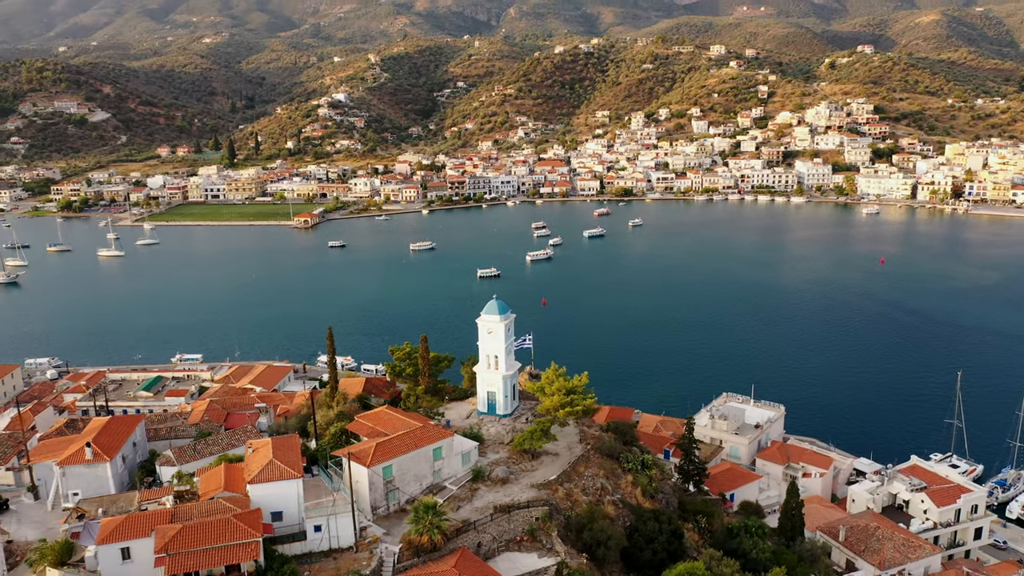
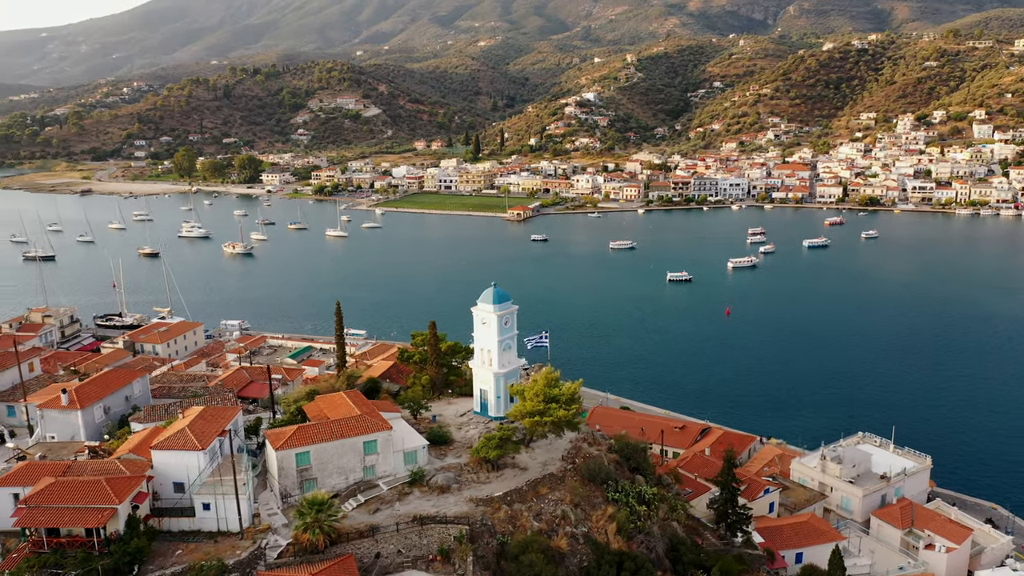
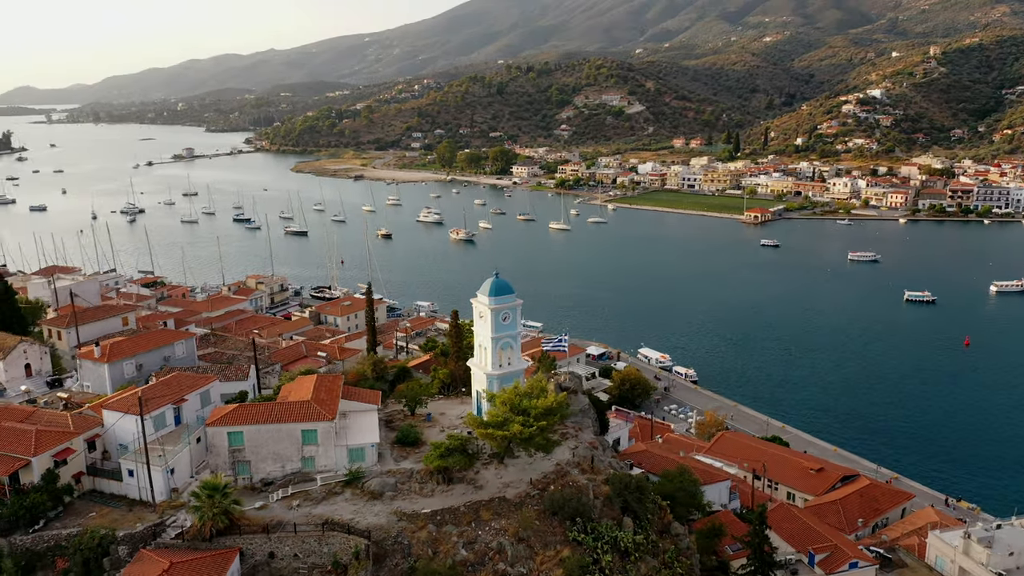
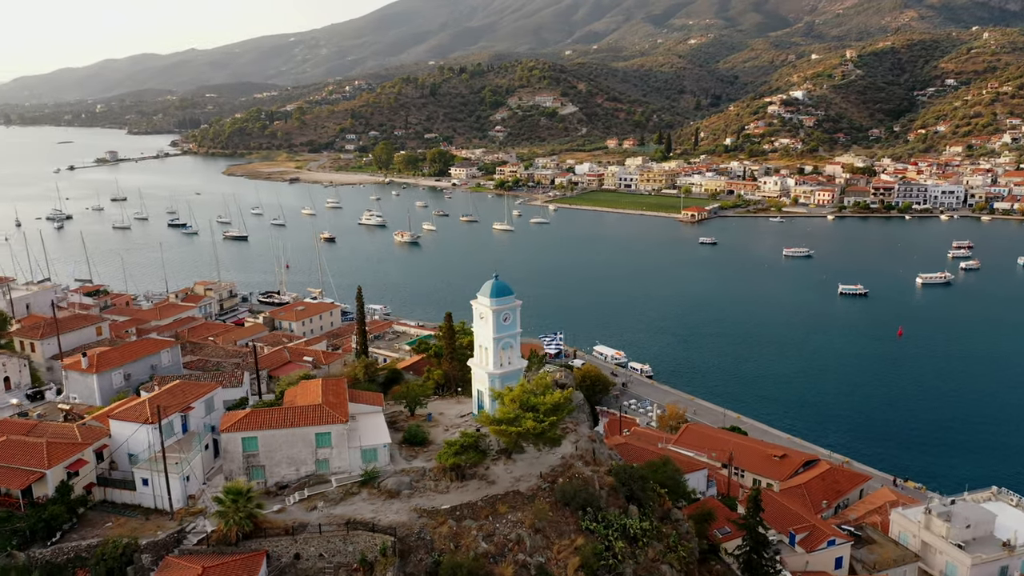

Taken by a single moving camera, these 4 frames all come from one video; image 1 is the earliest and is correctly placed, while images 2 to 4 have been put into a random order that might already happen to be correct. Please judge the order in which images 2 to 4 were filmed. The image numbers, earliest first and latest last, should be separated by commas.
2, 4, 3
